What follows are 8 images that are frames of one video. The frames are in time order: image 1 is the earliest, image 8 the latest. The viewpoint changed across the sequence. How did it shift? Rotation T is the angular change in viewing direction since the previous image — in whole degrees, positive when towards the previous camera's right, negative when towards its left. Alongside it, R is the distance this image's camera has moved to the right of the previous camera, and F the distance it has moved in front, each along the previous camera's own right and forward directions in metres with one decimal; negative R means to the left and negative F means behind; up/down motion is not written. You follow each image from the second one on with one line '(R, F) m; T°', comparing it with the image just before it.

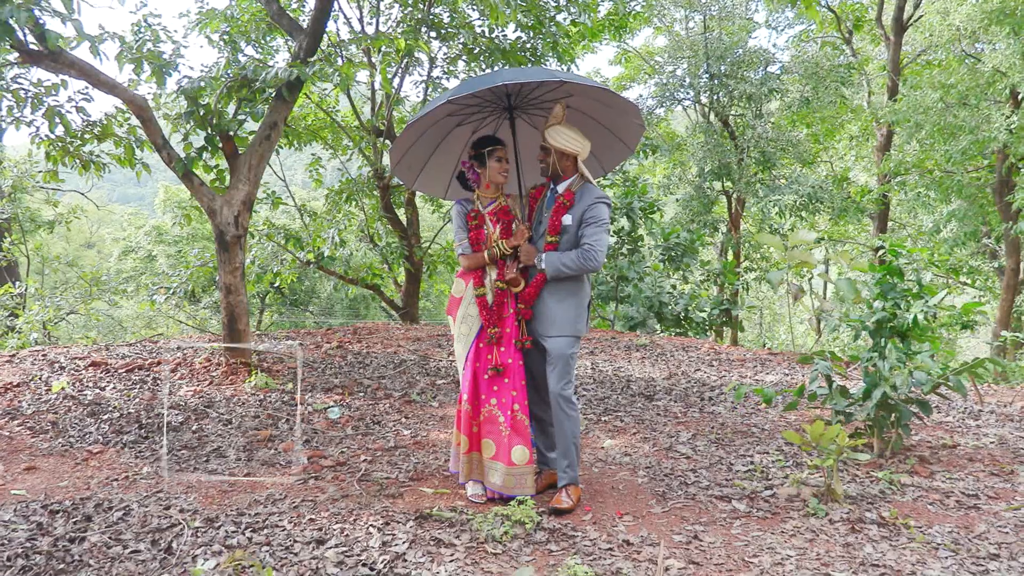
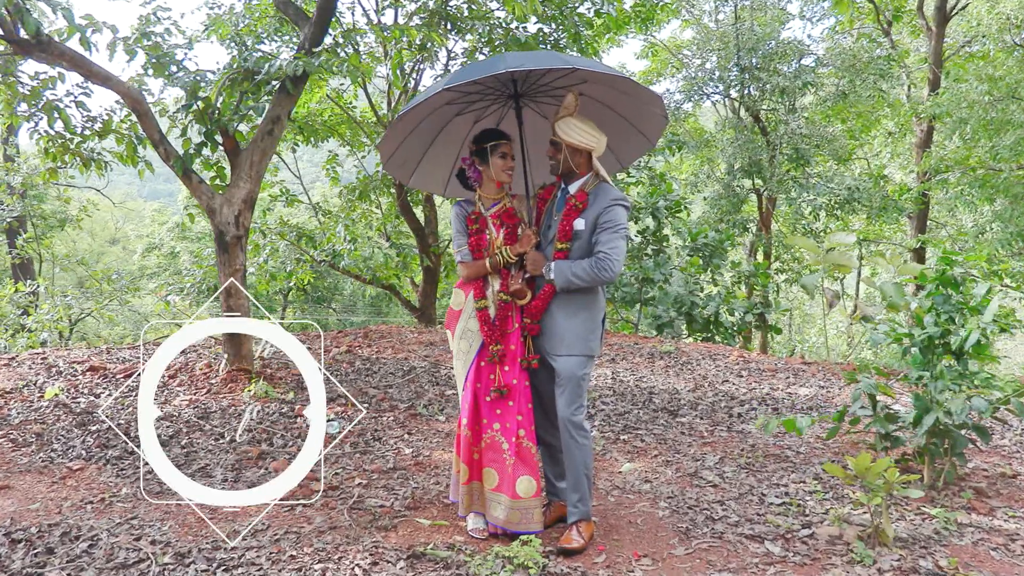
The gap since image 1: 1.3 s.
(+0.1, +0.4) m; -2°
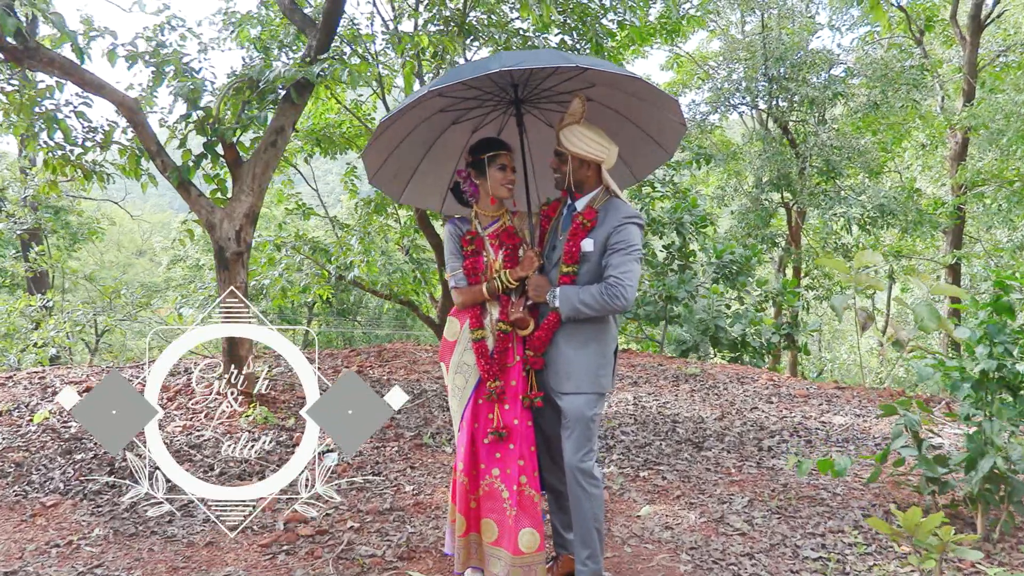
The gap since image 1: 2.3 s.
(+0.1, +0.3) m; -2°
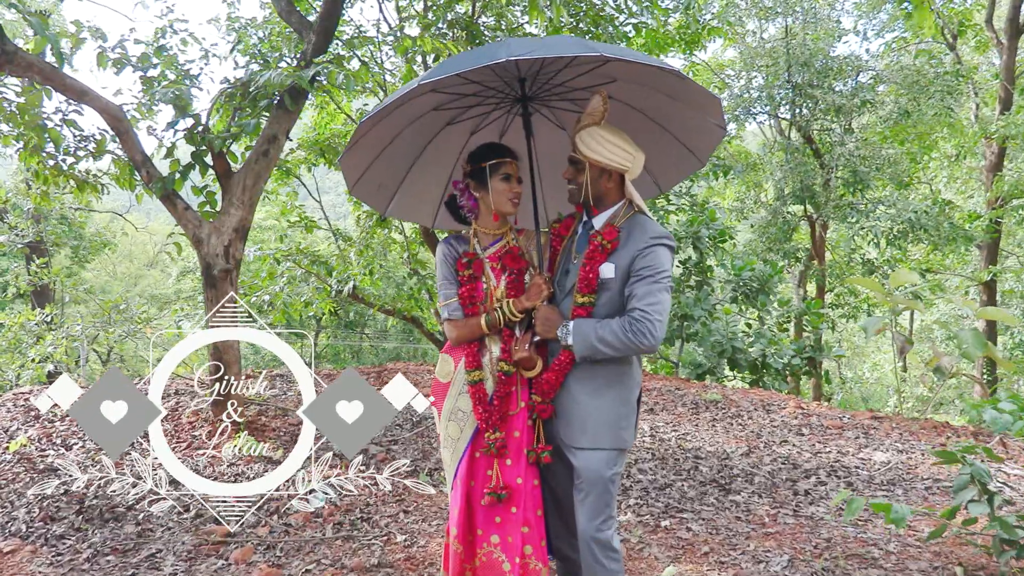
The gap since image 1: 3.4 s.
(0.0, +0.4) m; -1°
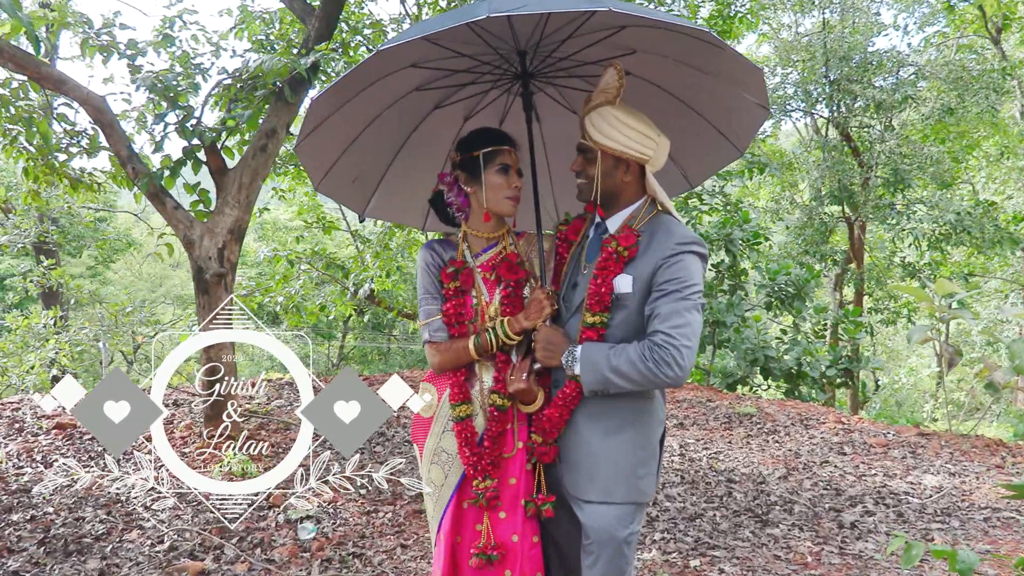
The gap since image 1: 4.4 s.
(+0.1, +0.4) m; -2°
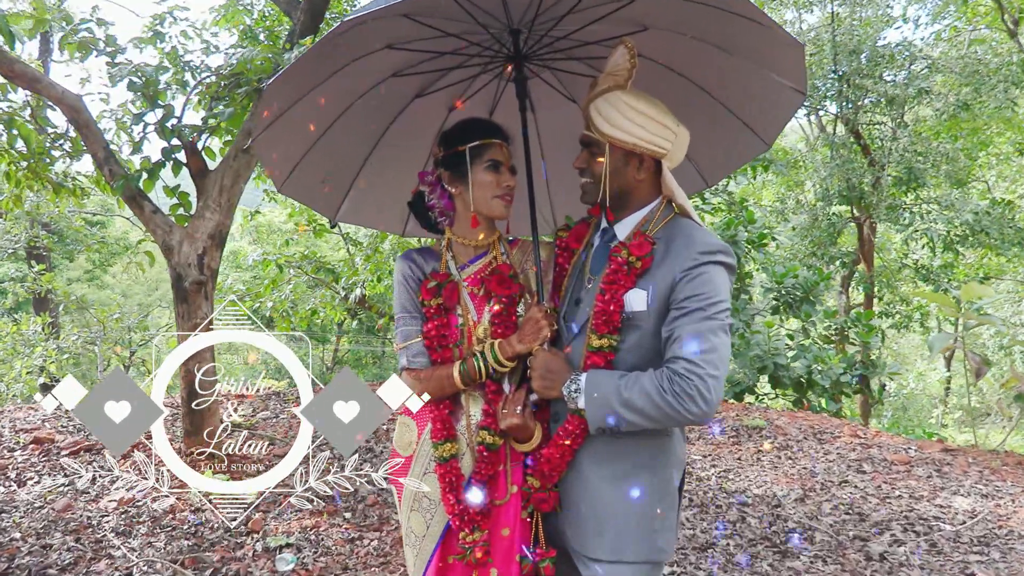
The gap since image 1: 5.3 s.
(0.0, +0.3) m; 0°
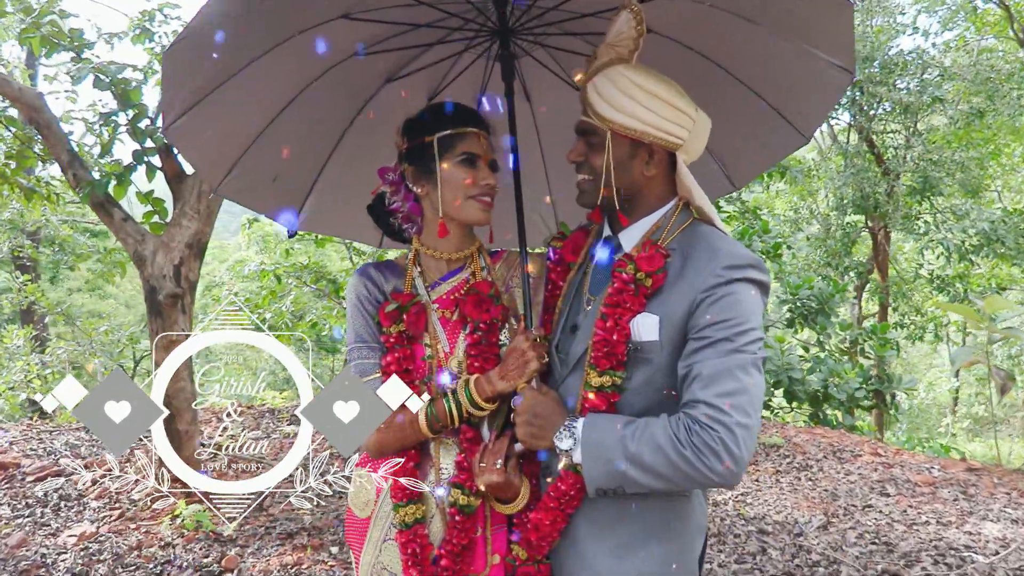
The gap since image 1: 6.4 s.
(0.0, +0.3) m; 0°
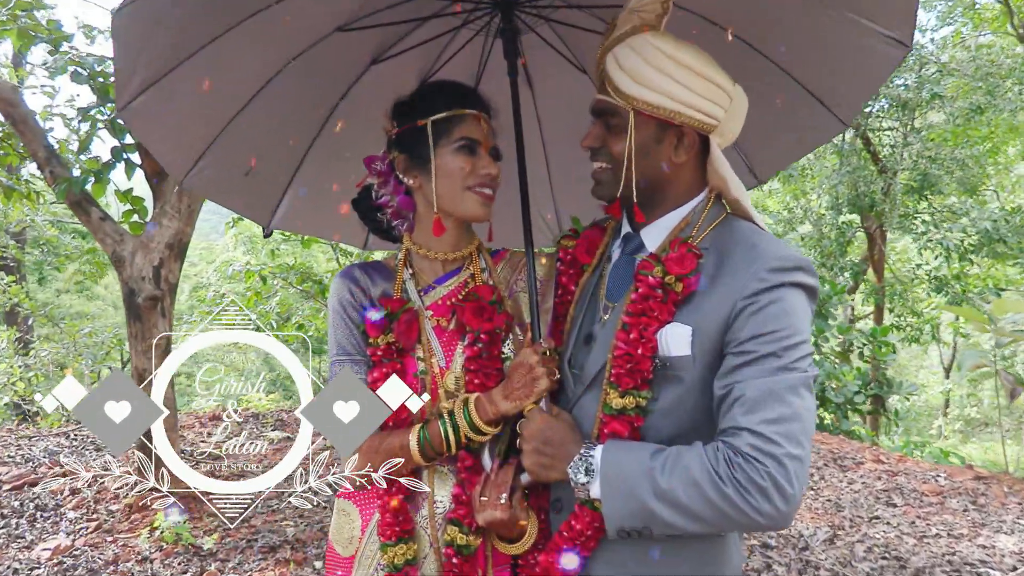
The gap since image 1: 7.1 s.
(0.0, +0.2) m; +1°
